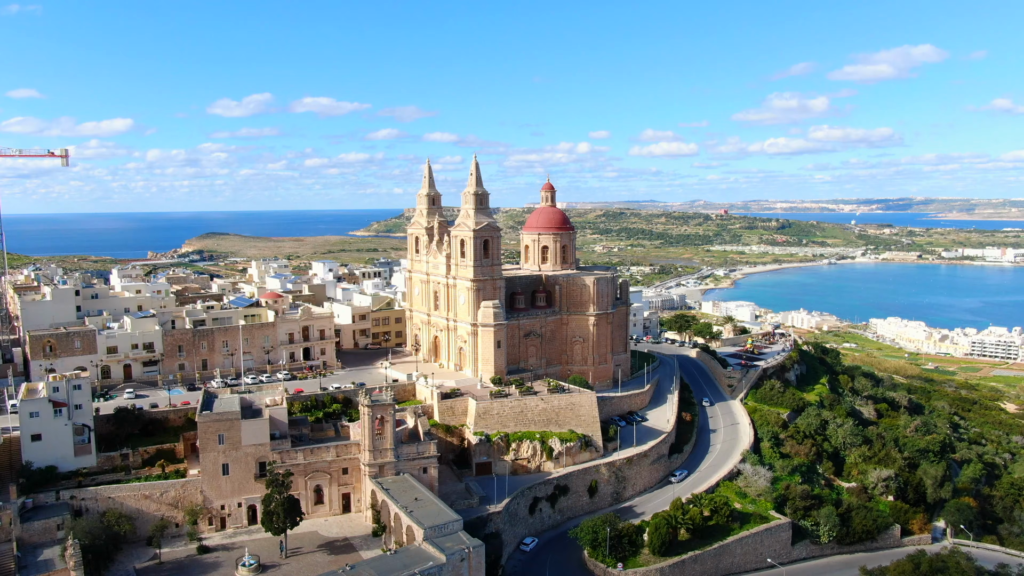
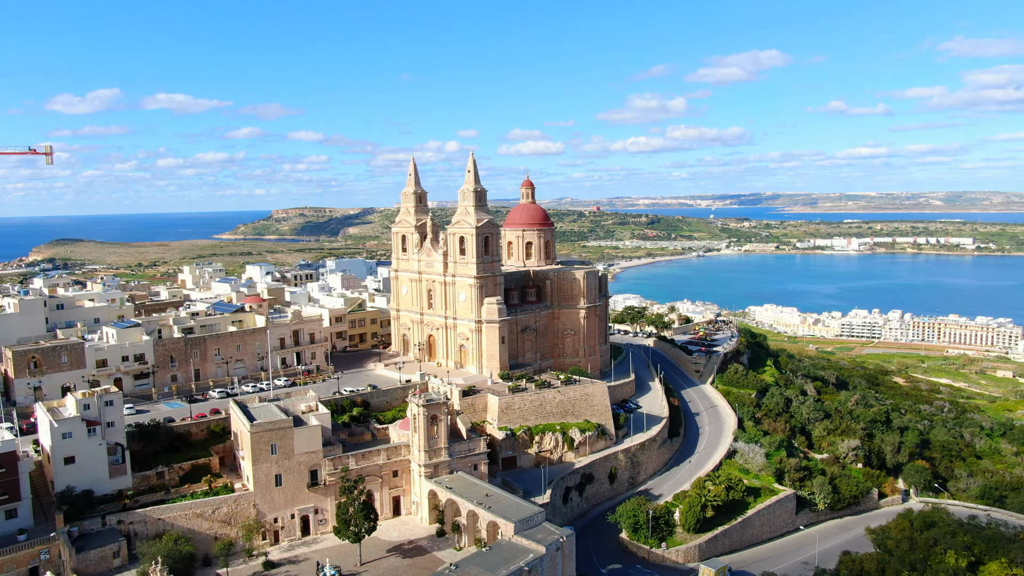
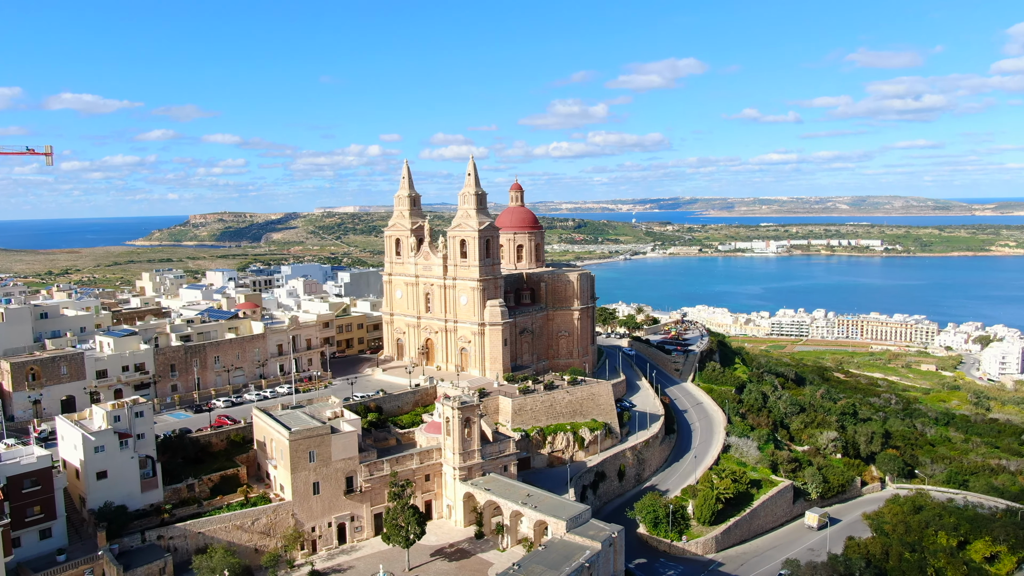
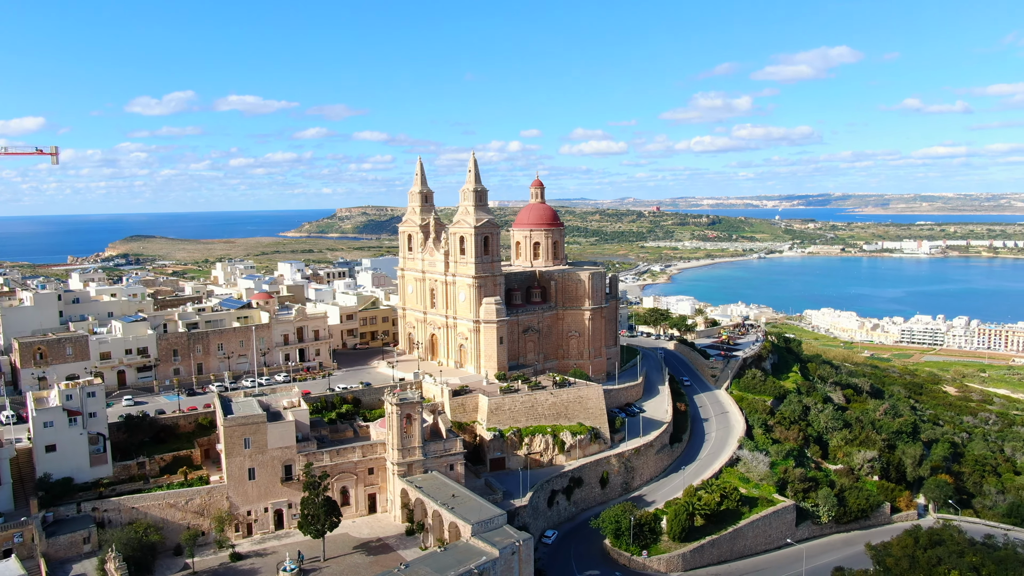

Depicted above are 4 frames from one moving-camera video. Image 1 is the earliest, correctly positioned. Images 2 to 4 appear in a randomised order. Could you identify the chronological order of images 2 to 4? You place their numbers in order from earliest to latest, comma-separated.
4, 2, 3
